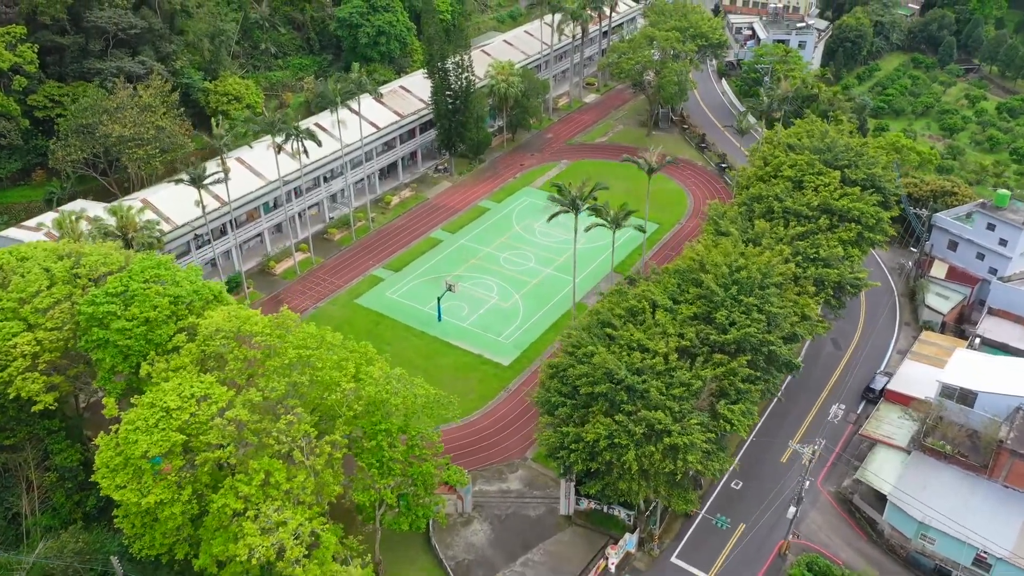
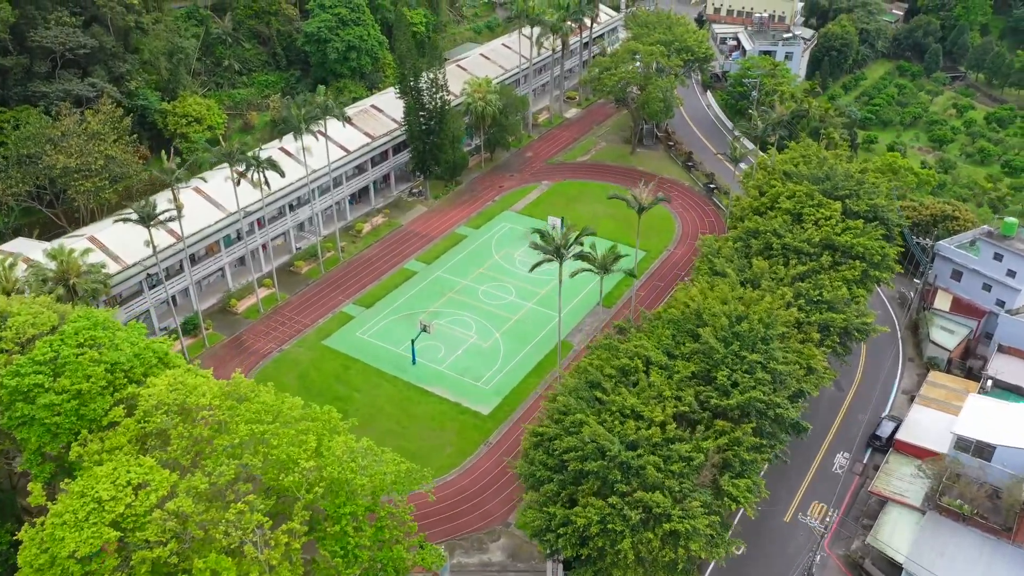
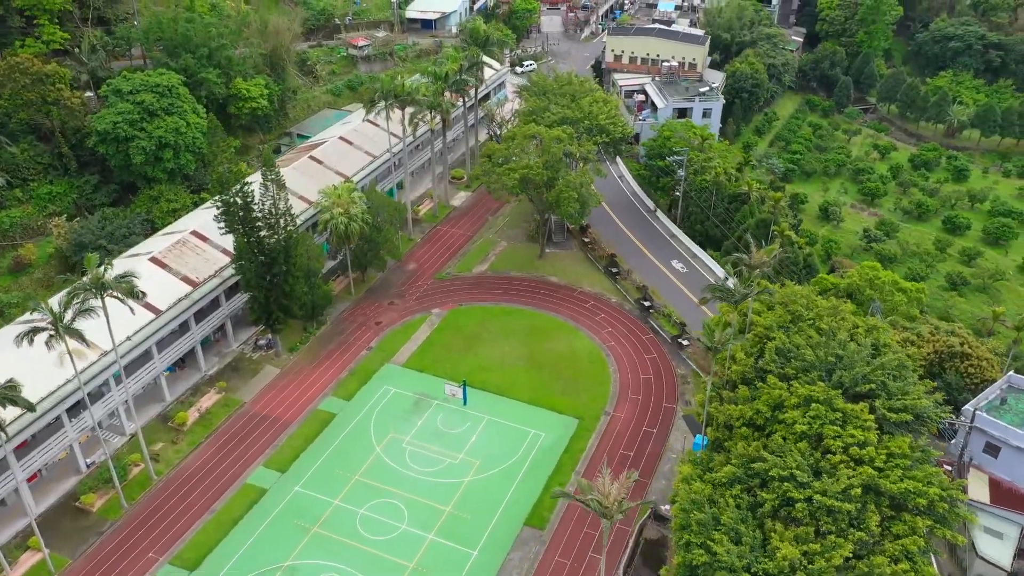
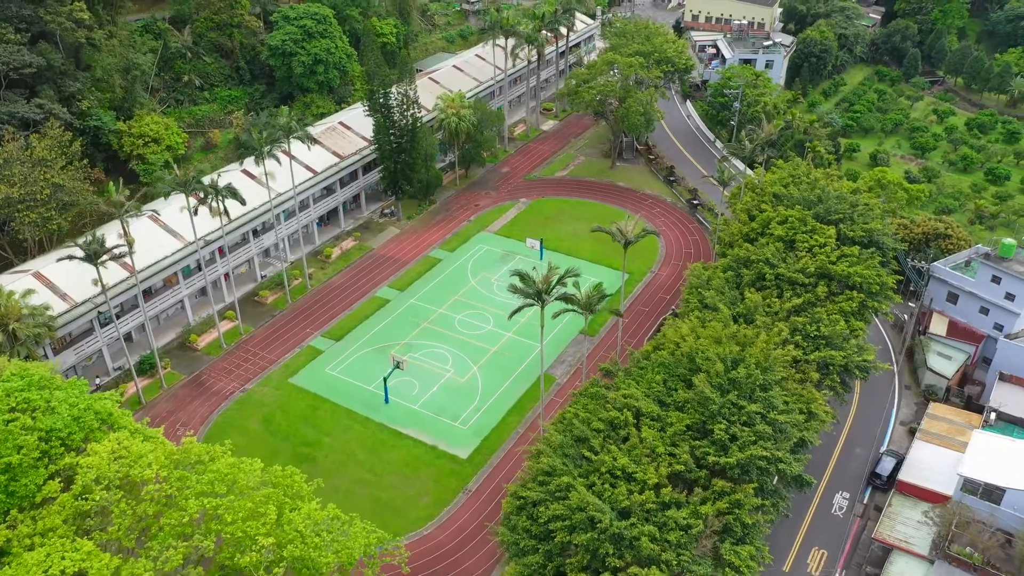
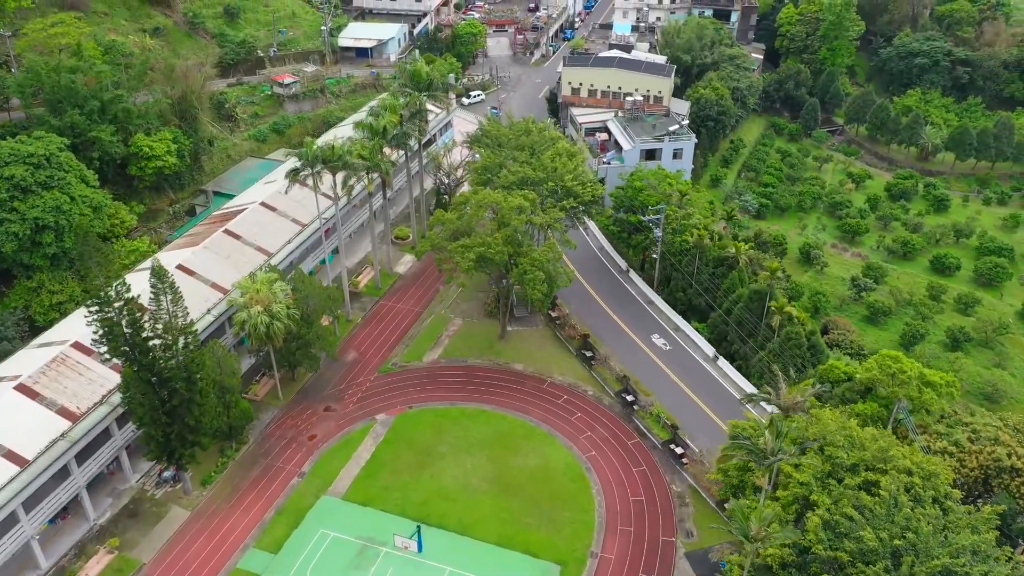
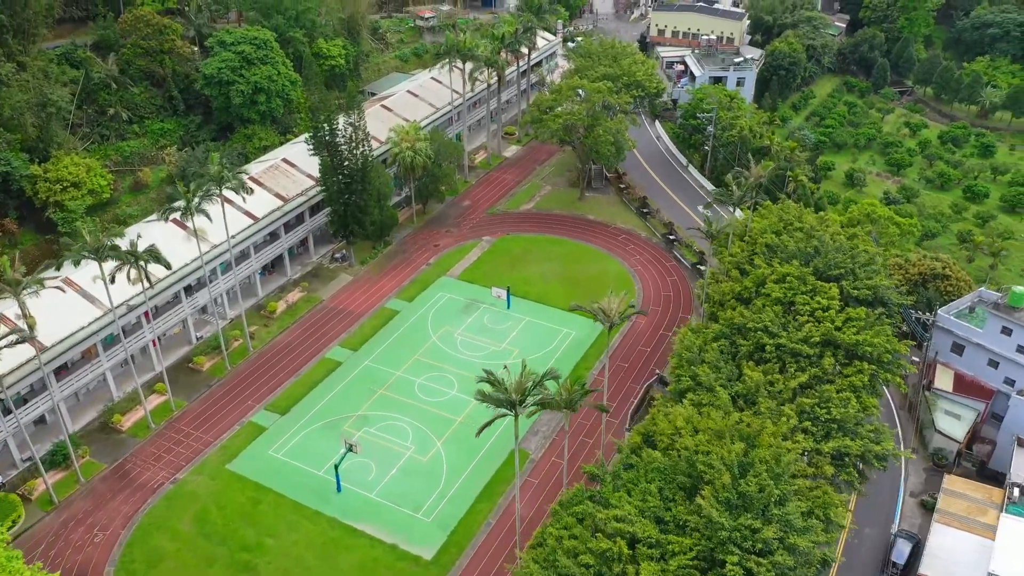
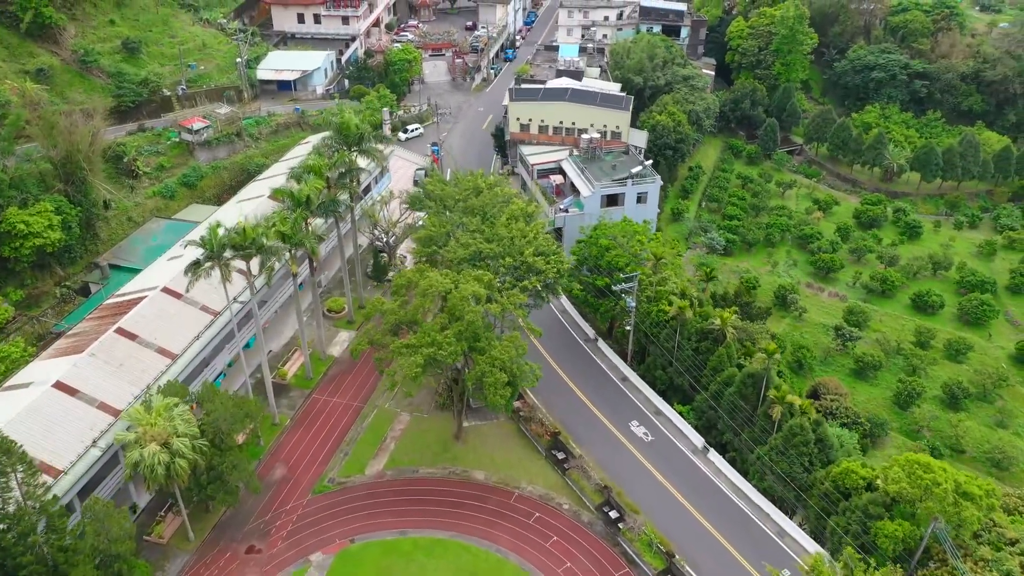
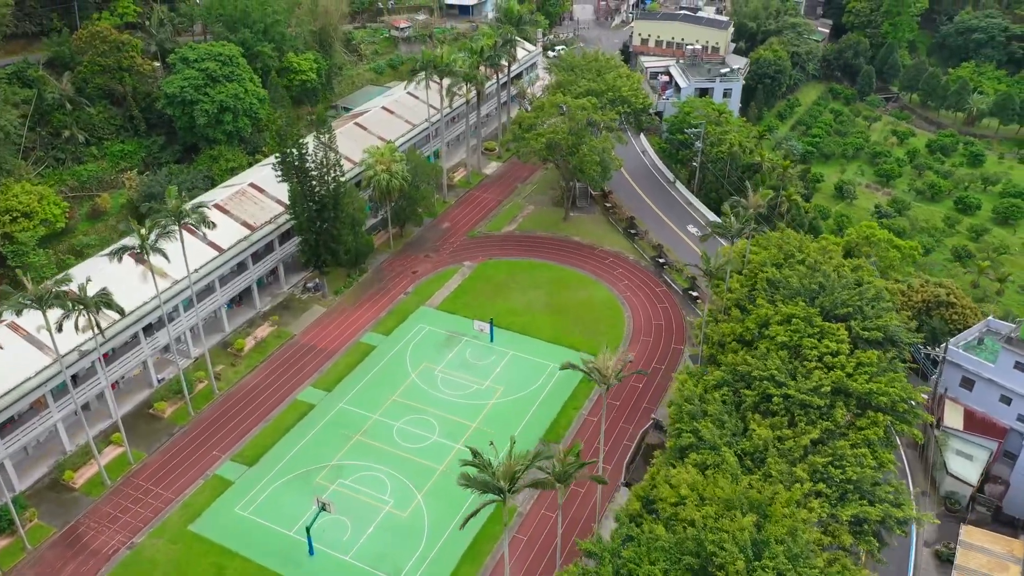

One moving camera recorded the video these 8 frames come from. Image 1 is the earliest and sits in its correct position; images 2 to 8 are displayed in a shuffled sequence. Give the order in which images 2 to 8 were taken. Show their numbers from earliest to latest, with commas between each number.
2, 4, 6, 8, 3, 5, 7
